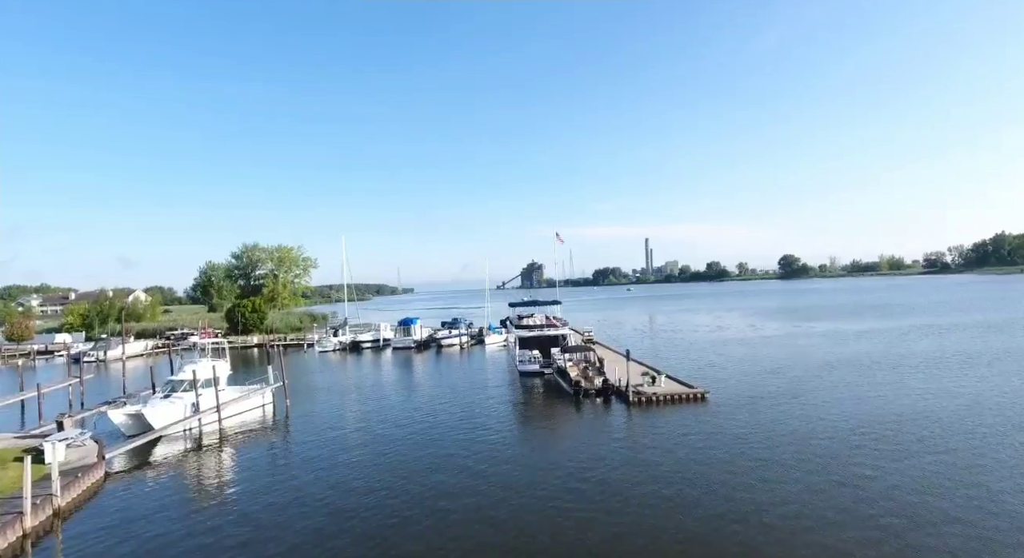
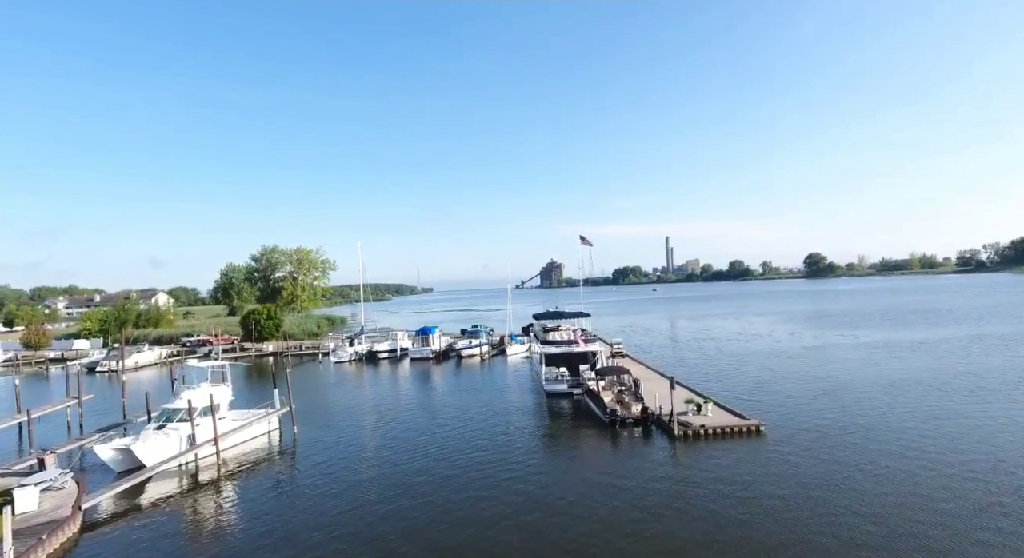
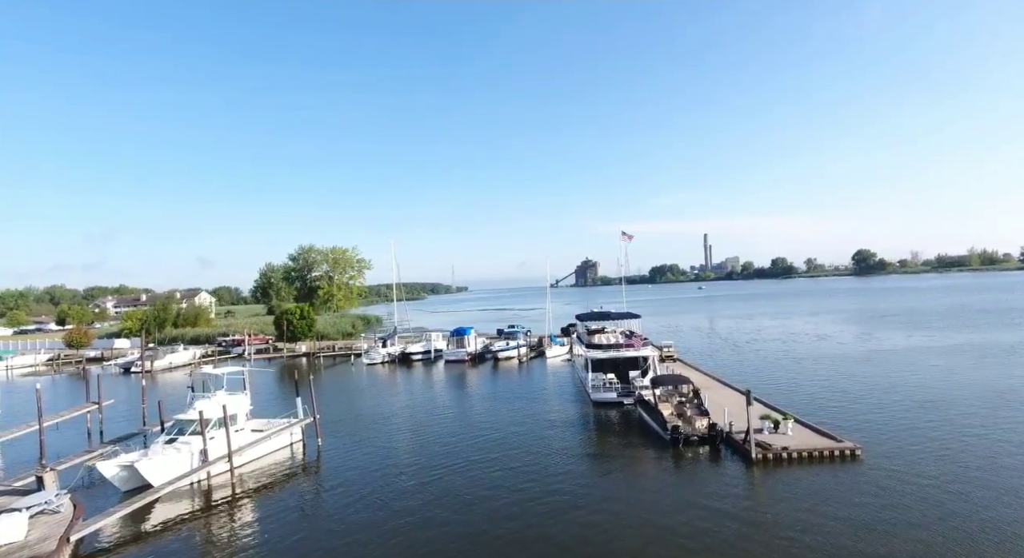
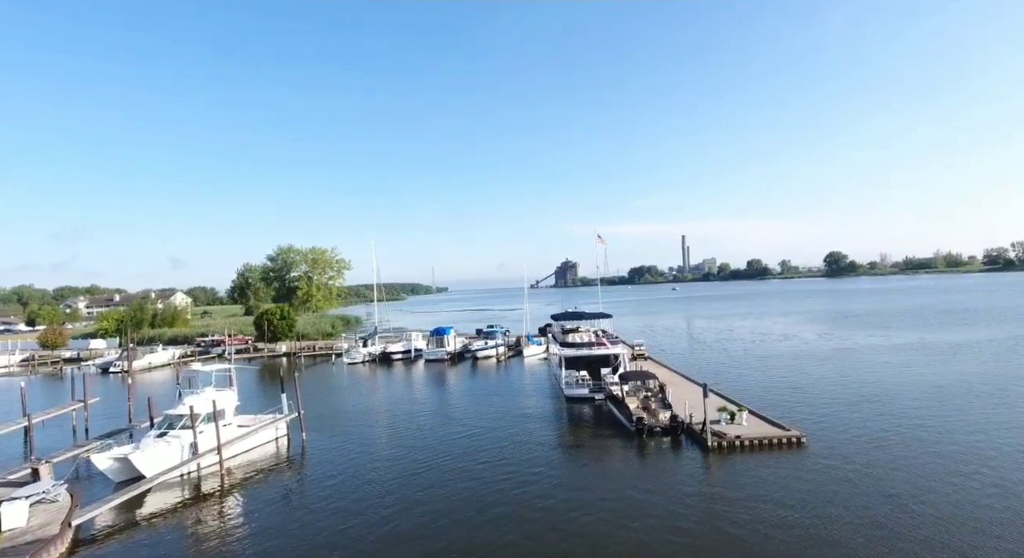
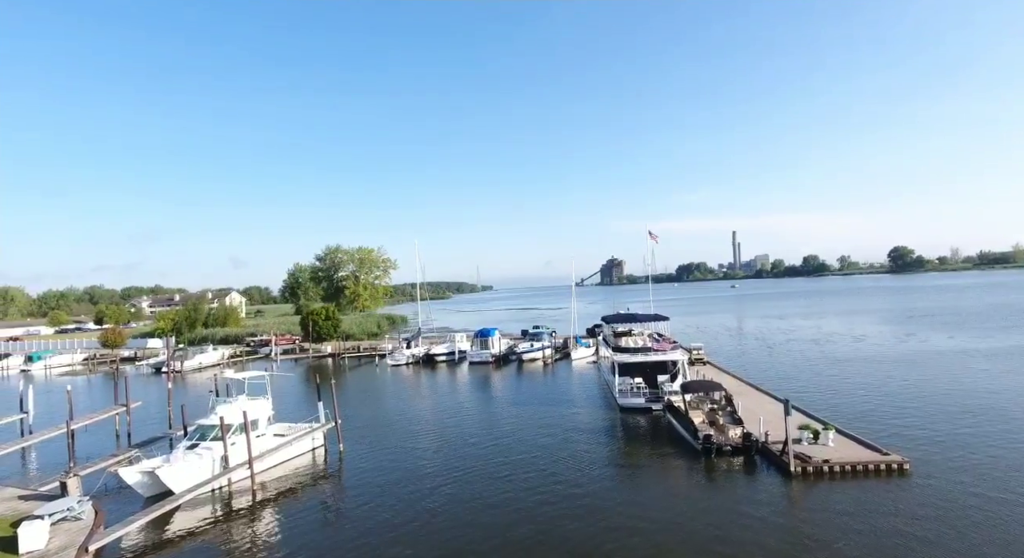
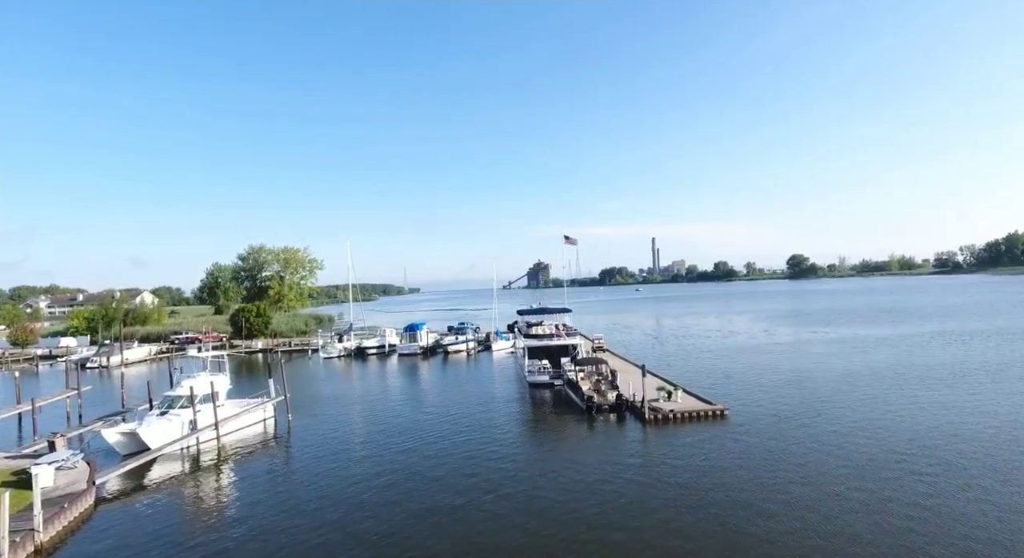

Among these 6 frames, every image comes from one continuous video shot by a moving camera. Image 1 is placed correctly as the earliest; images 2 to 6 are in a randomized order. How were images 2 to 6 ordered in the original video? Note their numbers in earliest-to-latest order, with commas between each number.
6, 2, 4, 3, 5
